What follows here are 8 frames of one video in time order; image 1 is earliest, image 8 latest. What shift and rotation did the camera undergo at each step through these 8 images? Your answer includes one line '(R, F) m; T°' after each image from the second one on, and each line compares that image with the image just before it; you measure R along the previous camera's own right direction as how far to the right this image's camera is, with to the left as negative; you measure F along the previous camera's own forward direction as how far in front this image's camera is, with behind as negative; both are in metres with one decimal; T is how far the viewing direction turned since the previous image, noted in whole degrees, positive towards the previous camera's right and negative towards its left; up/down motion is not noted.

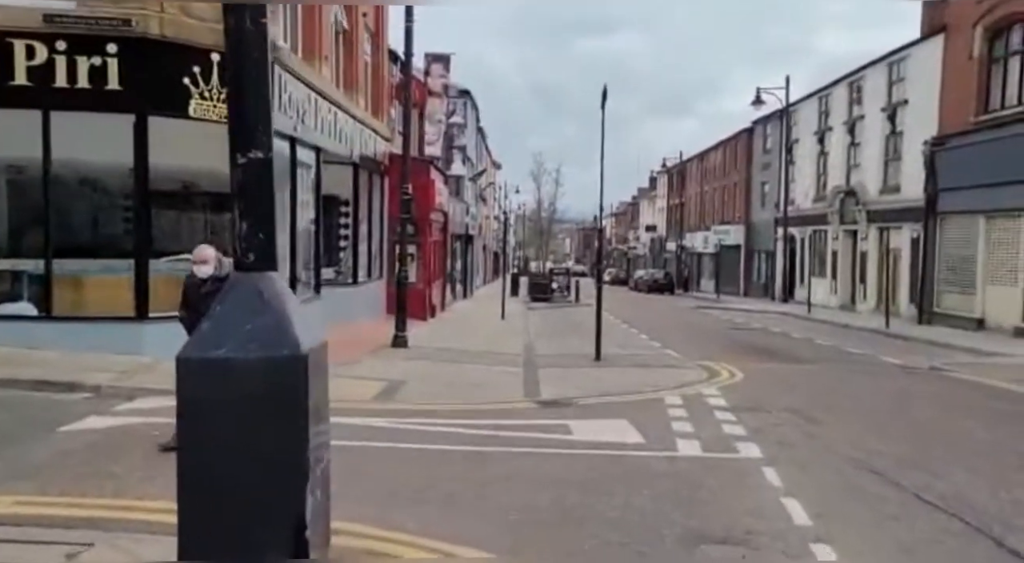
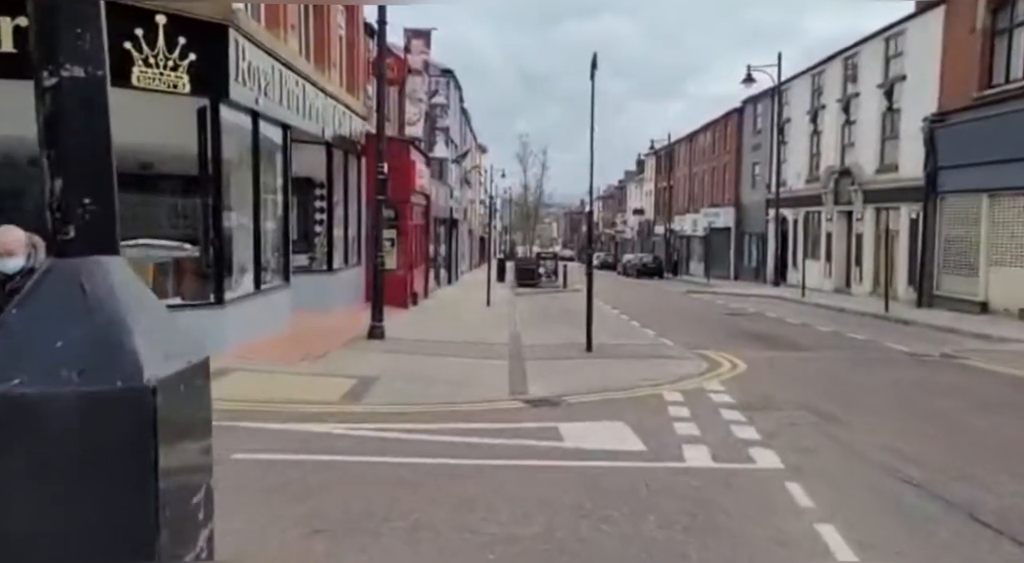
(+0.1, +1.1) m; +1°
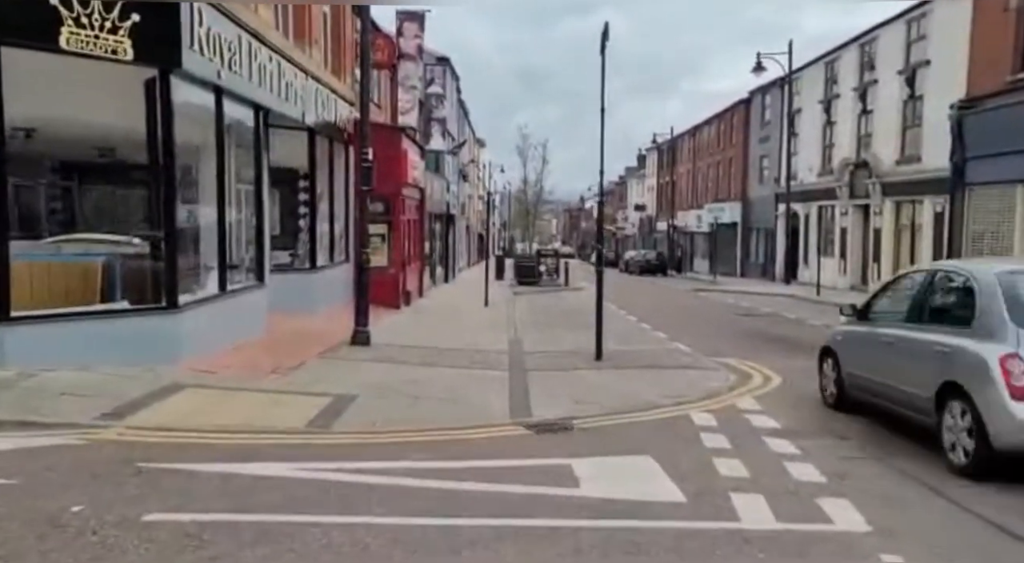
(0.0, +1.7) m; 0°
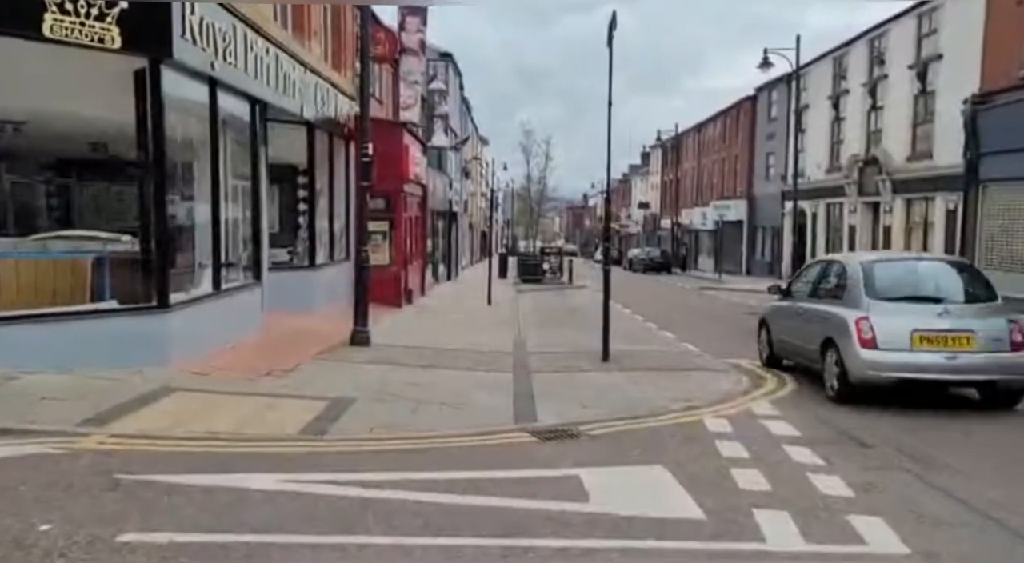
(0.0, +0.4) m; 0°
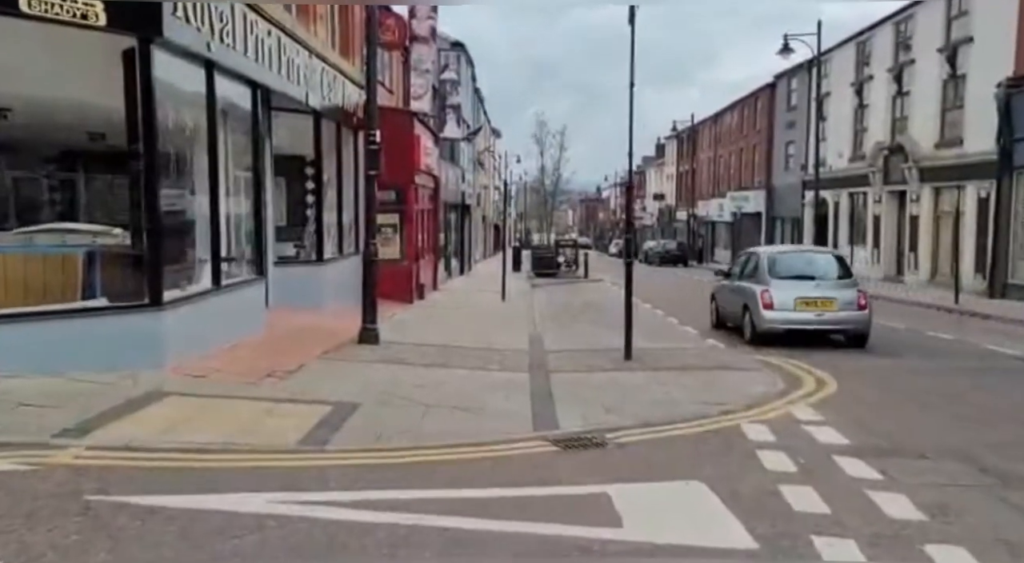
(0.0, +0.7) m; -1°
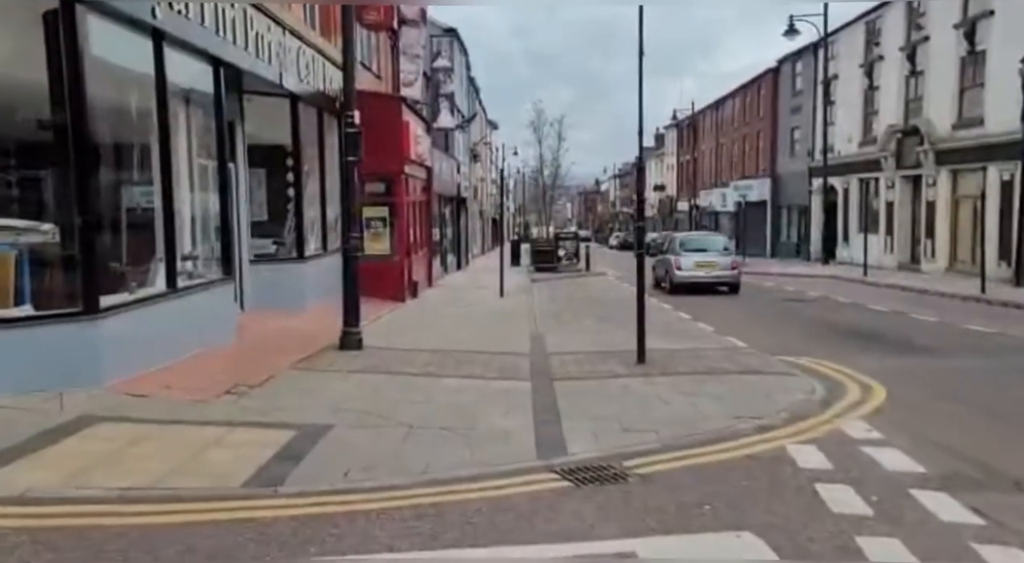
(0.0, +1.3) m; 0°
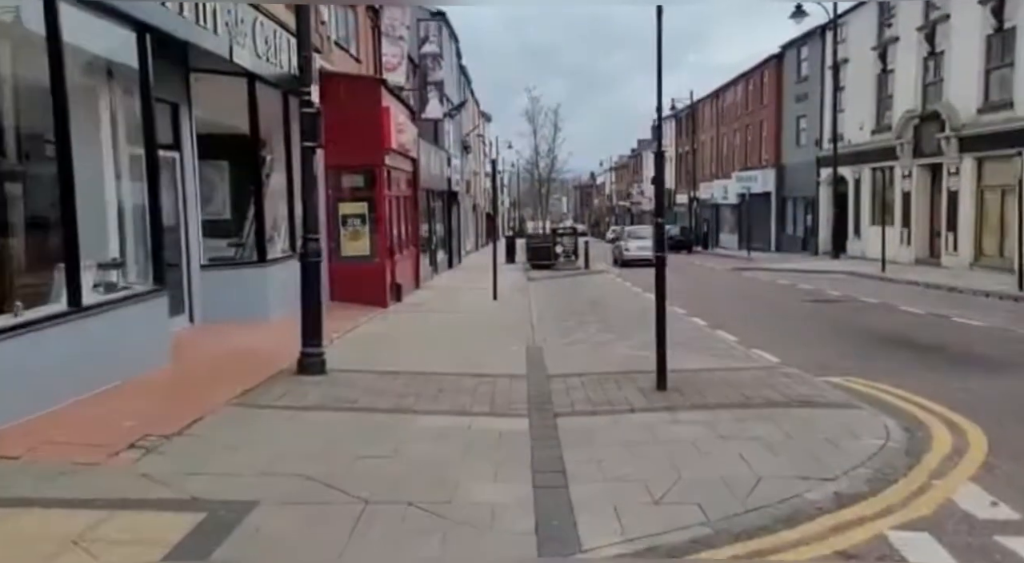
(0.0, +1.9) m; 0°
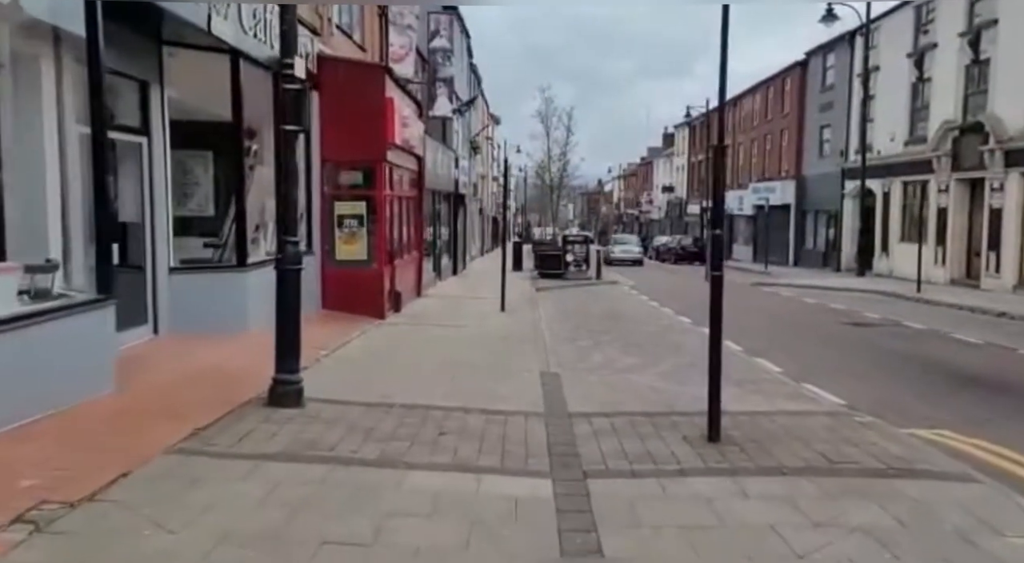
(-0.1, +1.7) m; 0°
